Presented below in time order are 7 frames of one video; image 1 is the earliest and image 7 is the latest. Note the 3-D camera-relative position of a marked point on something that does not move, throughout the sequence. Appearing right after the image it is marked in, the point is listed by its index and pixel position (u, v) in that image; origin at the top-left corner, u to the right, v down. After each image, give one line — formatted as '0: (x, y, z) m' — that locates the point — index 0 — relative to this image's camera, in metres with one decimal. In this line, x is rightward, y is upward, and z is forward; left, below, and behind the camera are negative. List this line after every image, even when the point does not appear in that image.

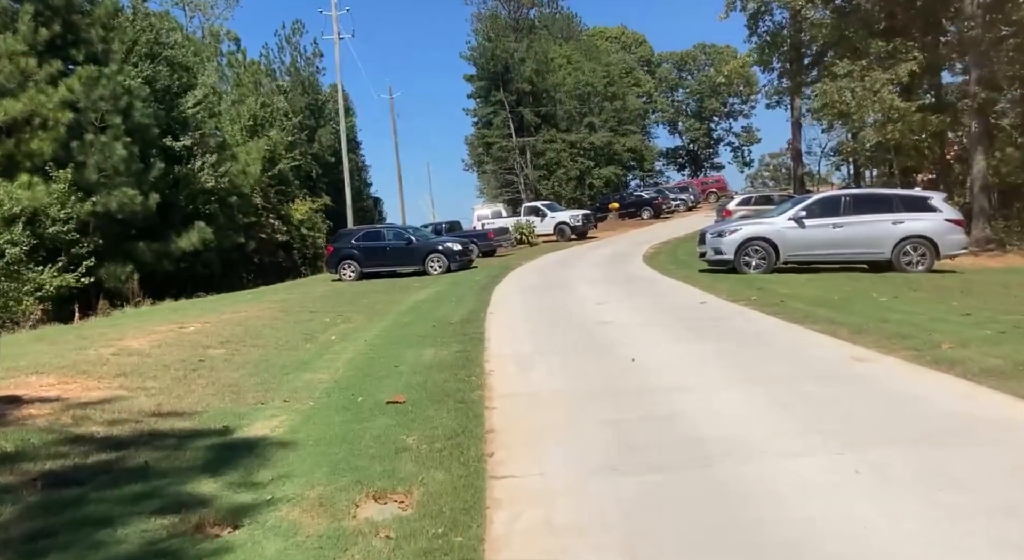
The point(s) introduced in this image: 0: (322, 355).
0: (-2.7, -1.1, +10.7) m
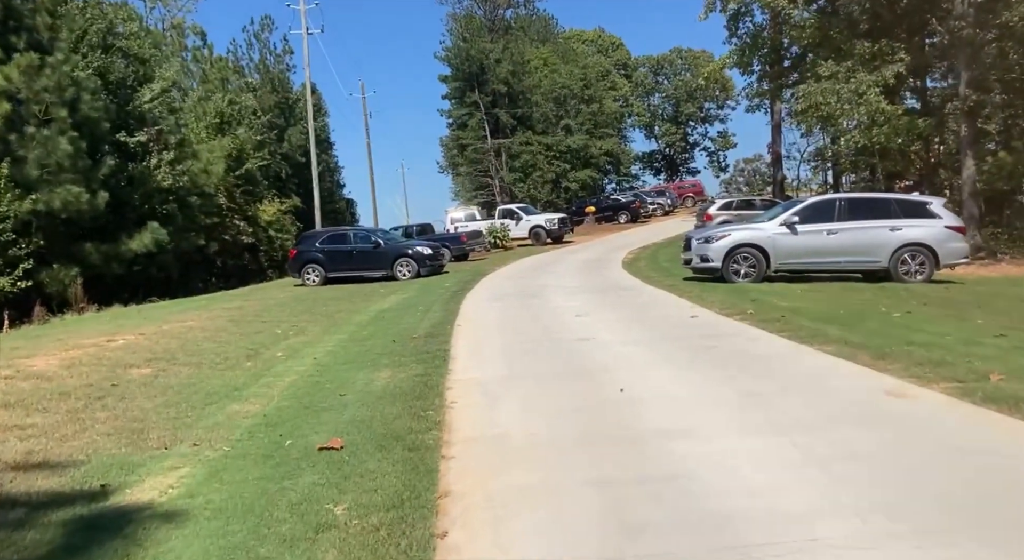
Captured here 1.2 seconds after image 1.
0: (-3.1, -1.2, +9.3) m
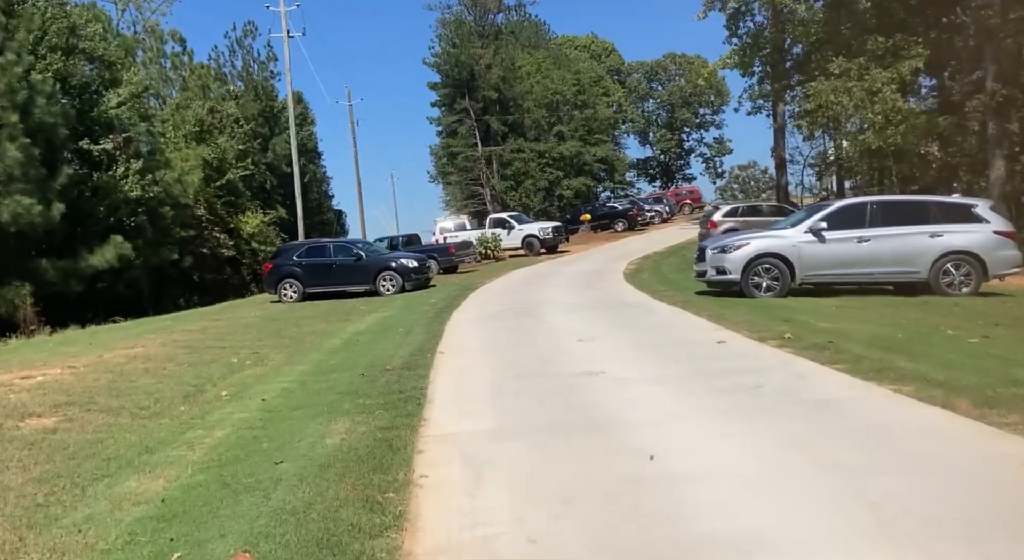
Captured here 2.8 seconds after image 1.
0: (-3.2, -1.5, +7.4) m
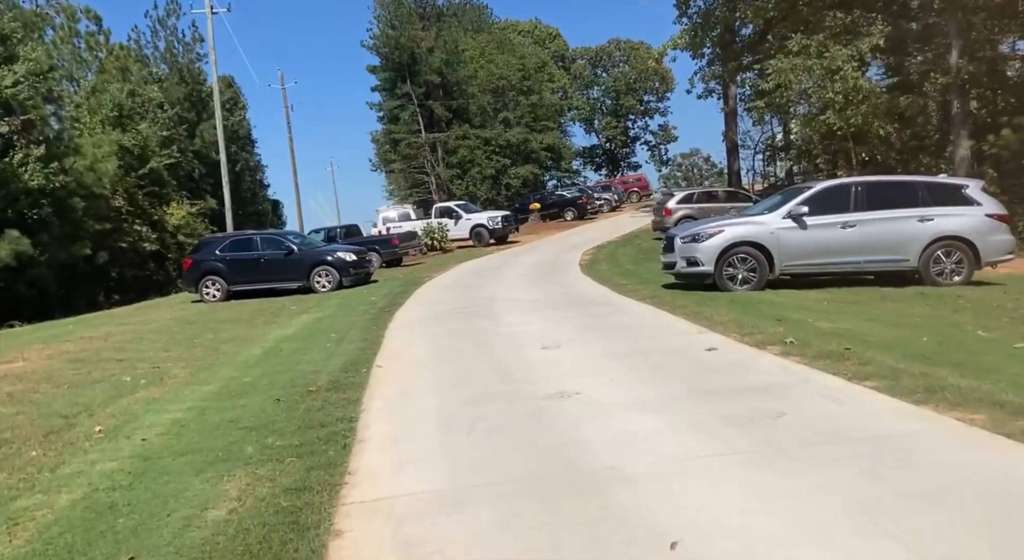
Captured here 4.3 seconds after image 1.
0: (-3.5, -1.6, +5.4) m
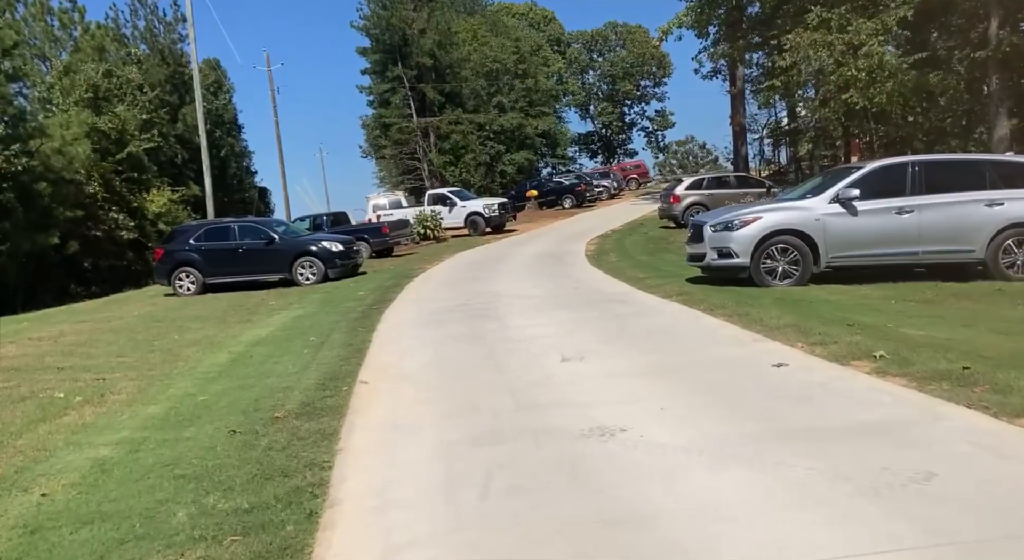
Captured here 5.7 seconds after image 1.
0: (-3.3, -1.6, +3.7) m
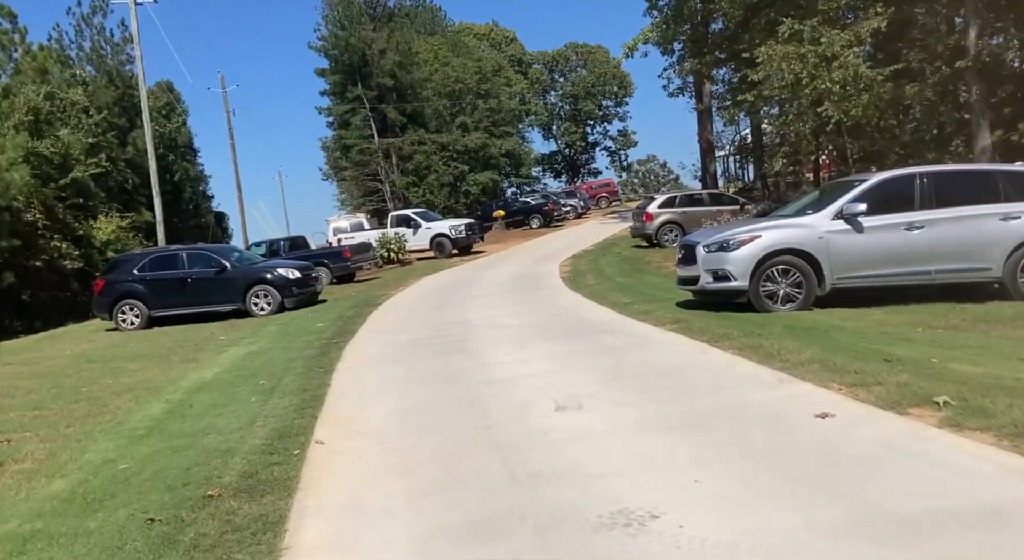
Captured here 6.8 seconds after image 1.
0: (-3.2, -1.8, +2.3) m
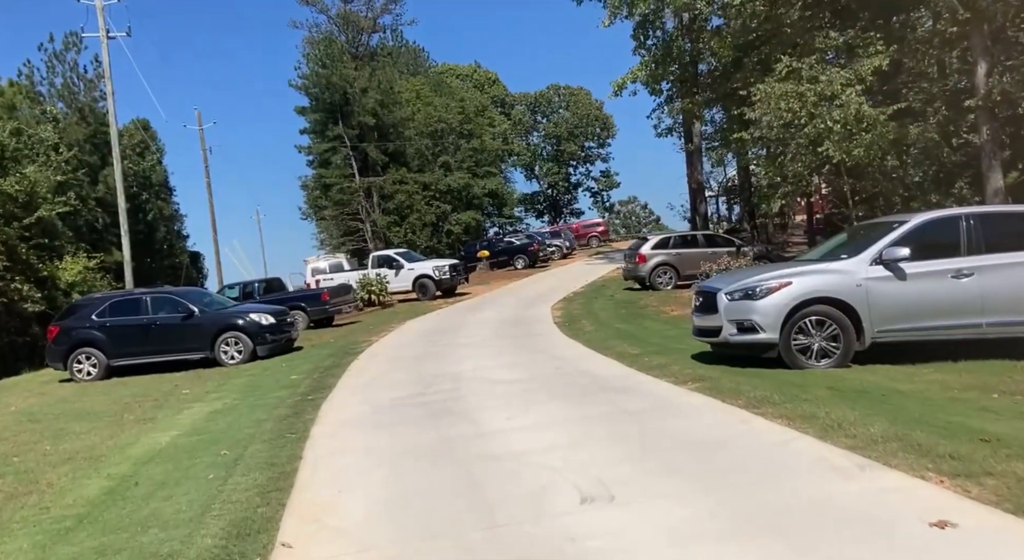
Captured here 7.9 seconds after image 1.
0: (-3.0, -2.0, +0.9) m
